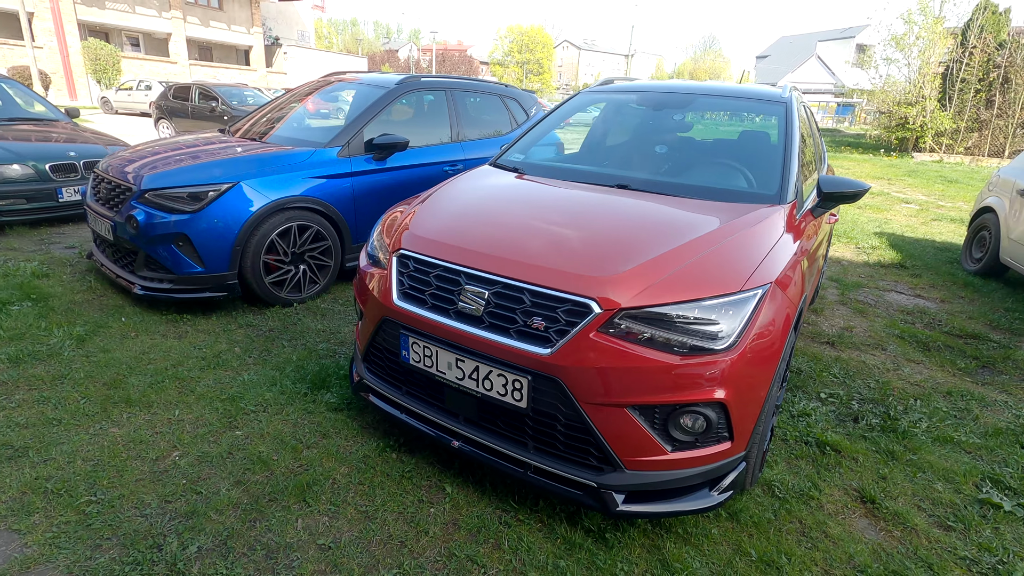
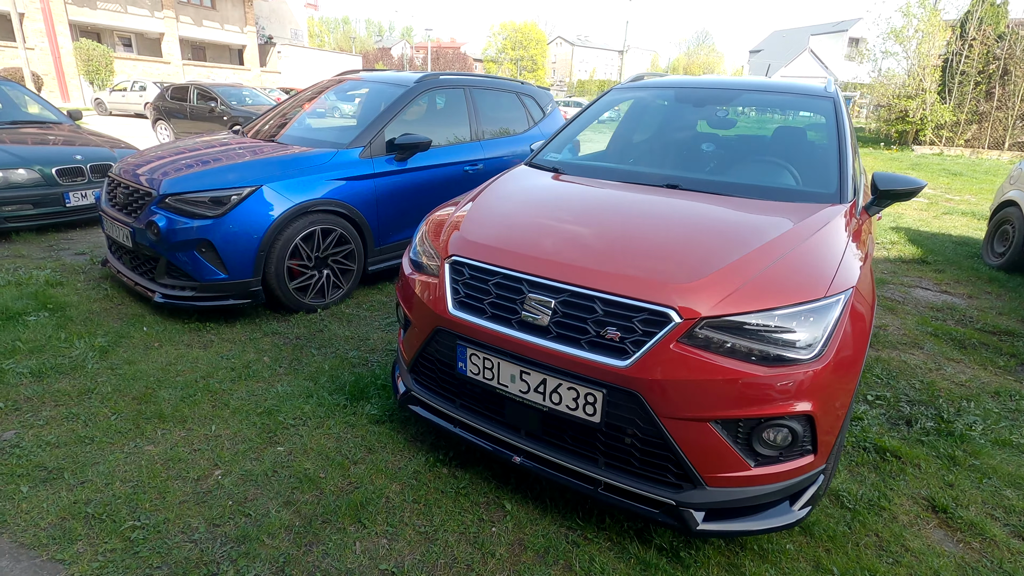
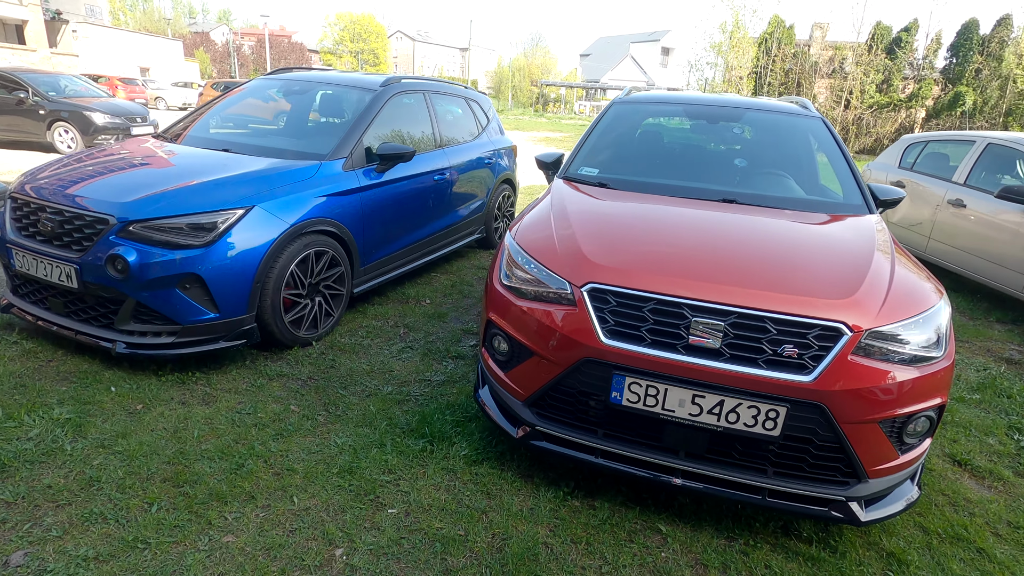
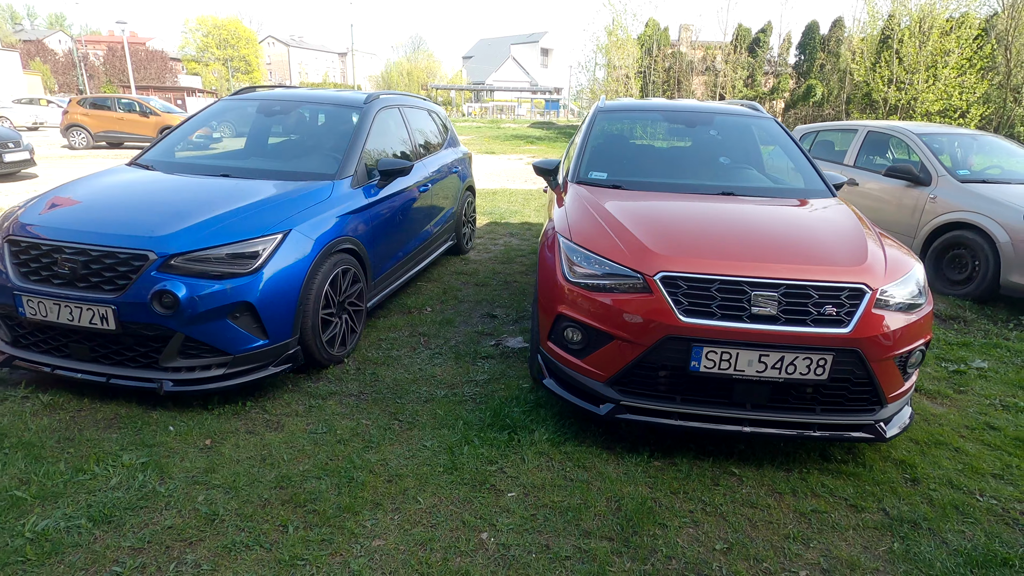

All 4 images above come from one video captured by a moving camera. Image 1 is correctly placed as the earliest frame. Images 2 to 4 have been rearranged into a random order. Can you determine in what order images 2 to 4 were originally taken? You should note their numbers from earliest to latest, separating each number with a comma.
2, 3, 4
